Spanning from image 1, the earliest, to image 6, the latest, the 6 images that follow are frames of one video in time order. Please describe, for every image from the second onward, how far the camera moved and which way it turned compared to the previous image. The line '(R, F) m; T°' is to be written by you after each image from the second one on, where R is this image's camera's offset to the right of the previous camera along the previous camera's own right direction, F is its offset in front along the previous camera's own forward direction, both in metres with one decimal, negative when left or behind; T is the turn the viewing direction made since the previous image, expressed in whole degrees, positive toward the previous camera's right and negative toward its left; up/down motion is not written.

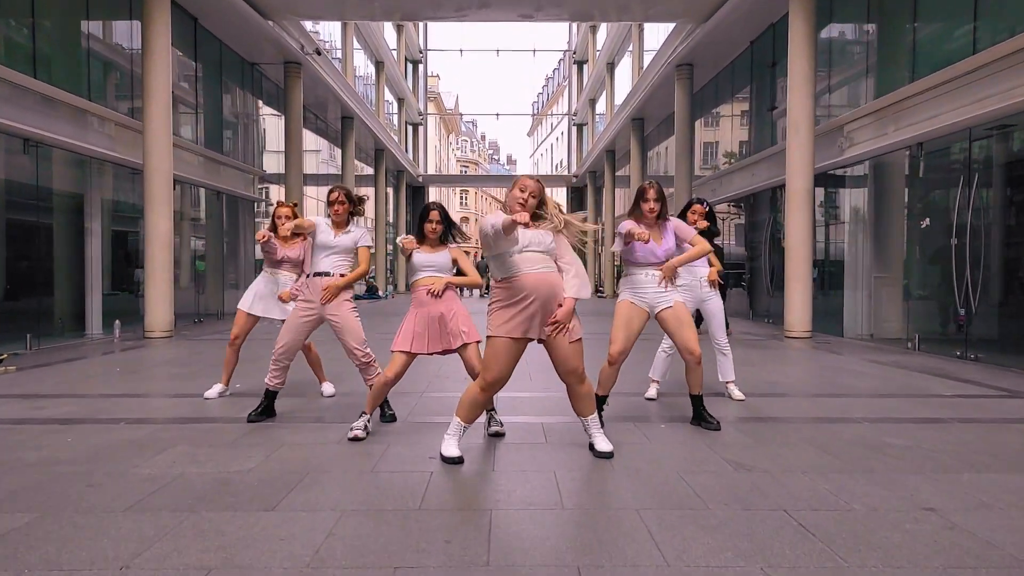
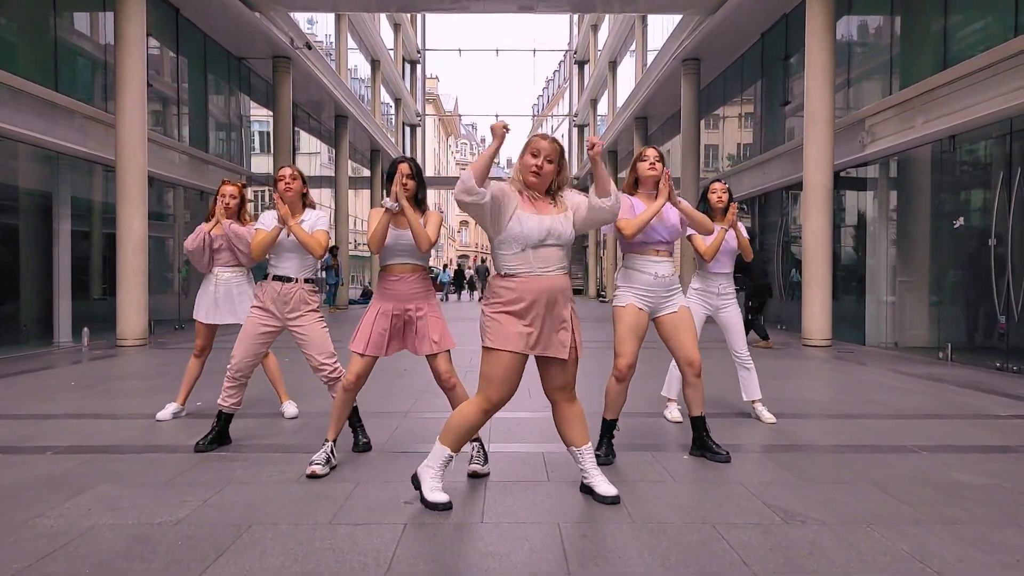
(0.0, +0.7) m; 0°
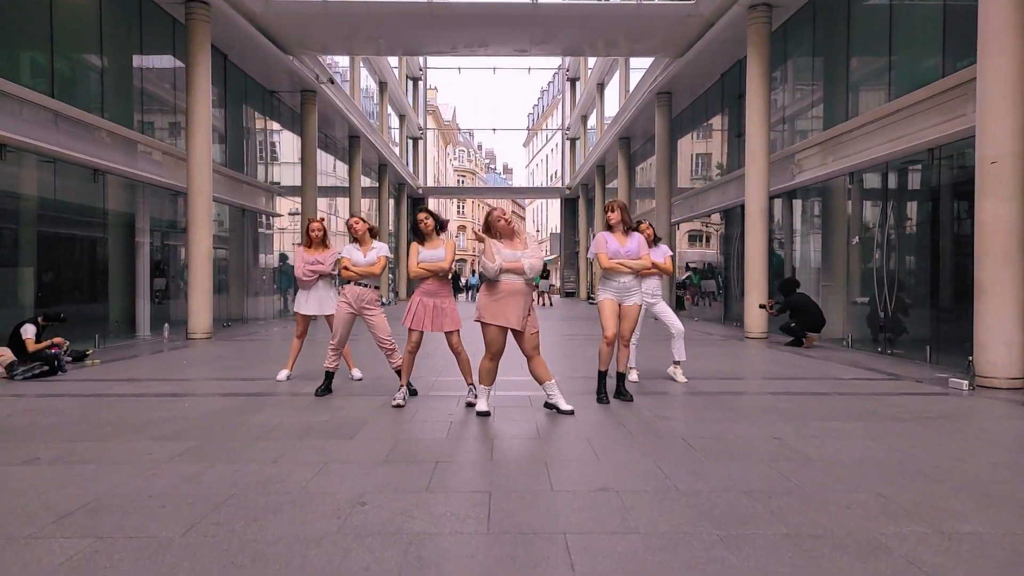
(0.0, -2.3) m; 0°
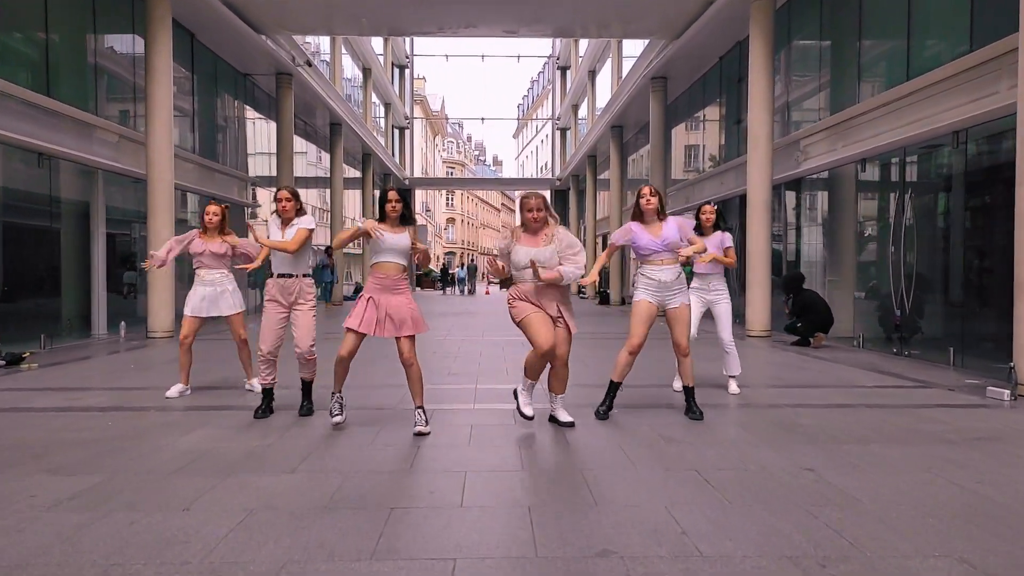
(+0.1, +0.8) m; +1°
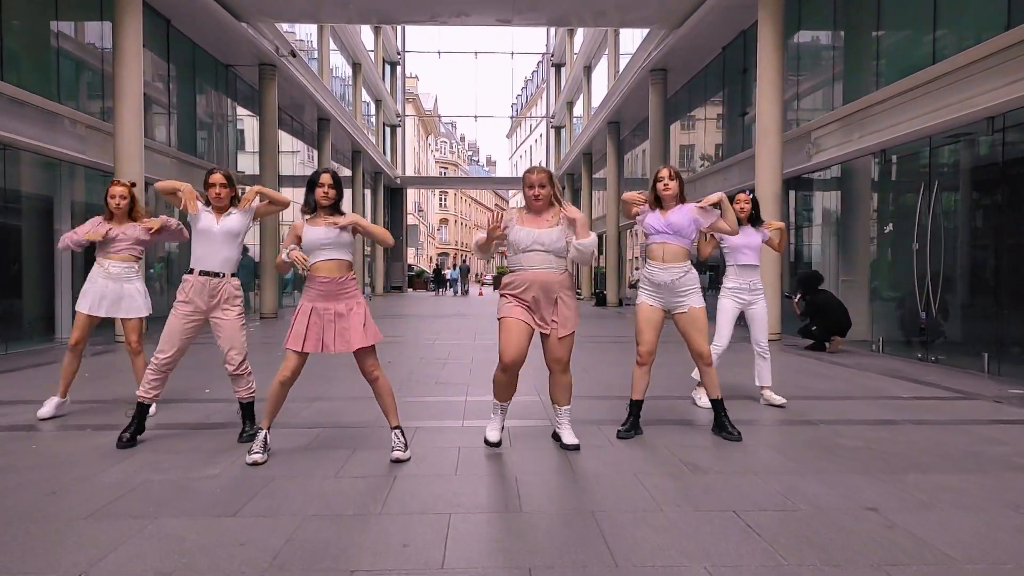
(0.0, +0.7) m; 0°
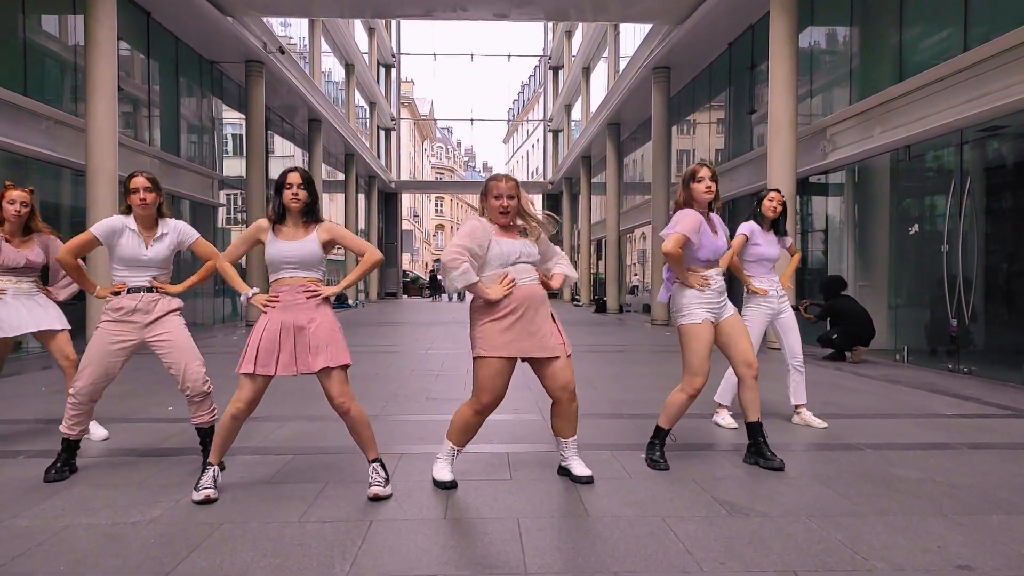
(0.0, +0.6) m; 0°
